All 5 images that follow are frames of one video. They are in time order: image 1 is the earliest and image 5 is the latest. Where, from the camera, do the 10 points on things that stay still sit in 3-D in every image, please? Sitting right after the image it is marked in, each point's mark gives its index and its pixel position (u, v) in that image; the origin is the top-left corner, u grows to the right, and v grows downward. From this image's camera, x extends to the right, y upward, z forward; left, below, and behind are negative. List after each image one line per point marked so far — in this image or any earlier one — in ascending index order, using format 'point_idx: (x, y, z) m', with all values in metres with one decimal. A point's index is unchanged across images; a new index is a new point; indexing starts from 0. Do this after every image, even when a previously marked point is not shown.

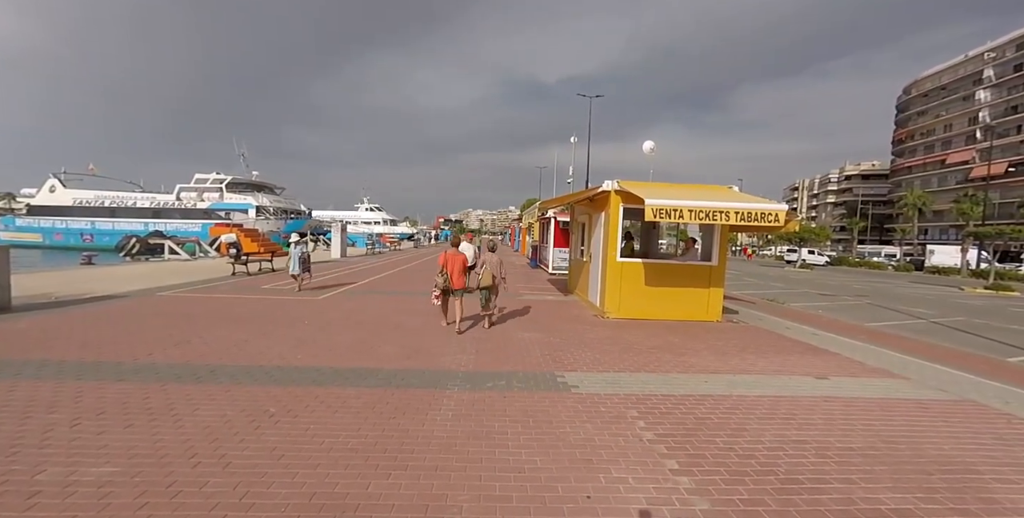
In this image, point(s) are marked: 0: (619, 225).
0: (+2.3, +0.7, +9.3) m
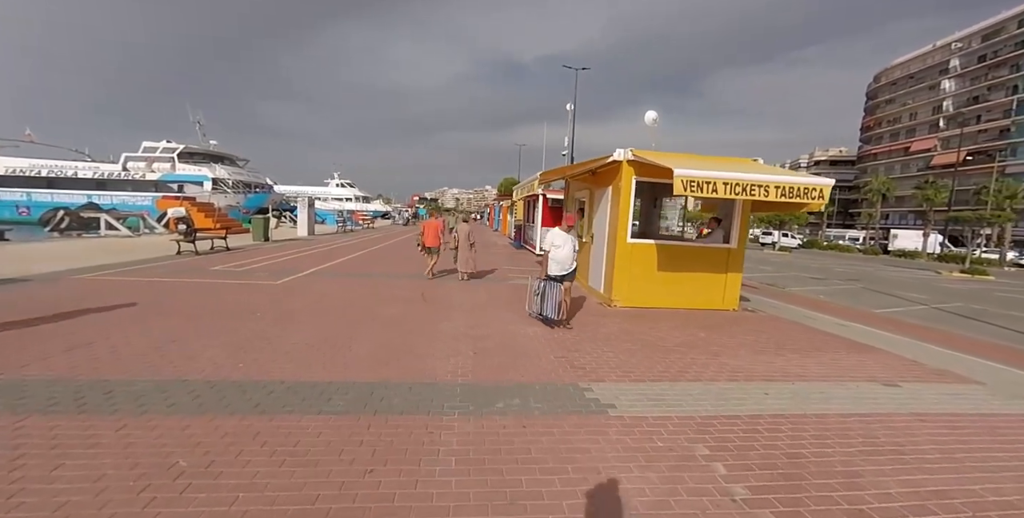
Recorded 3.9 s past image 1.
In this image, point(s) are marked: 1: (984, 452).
0: (+2.2, +1.1, +8.1) m
1: (+3.7, -1.5, +3.4) m
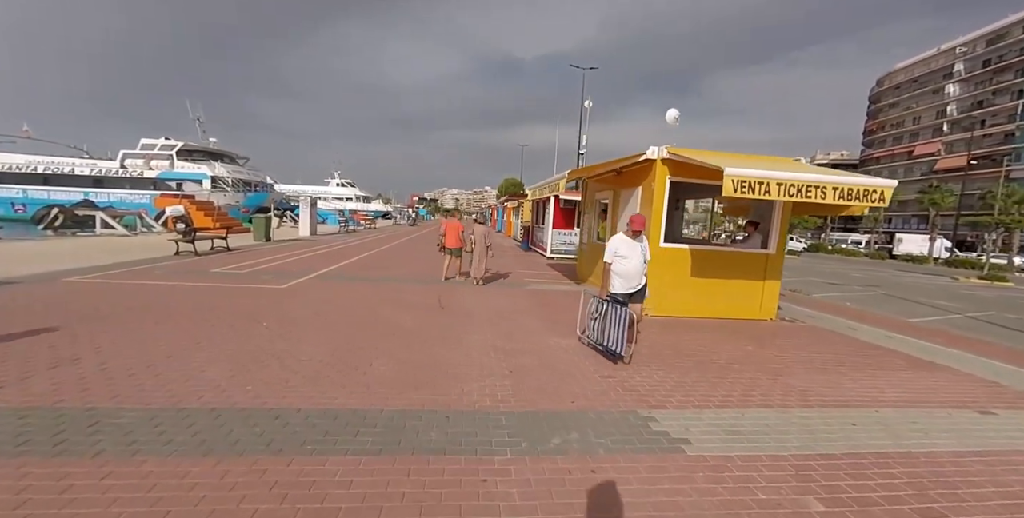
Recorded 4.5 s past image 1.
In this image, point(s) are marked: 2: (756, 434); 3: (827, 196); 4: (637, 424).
0: (+2.6, +1.0, +7.5) m
1: (+4.1, -1.6, +2.8) m
2: (+1.9, -1.4, +3.5) m
3: (+4.2, +0.8, +5.8) m
4: (+1.0, -1.3, +3.5) m
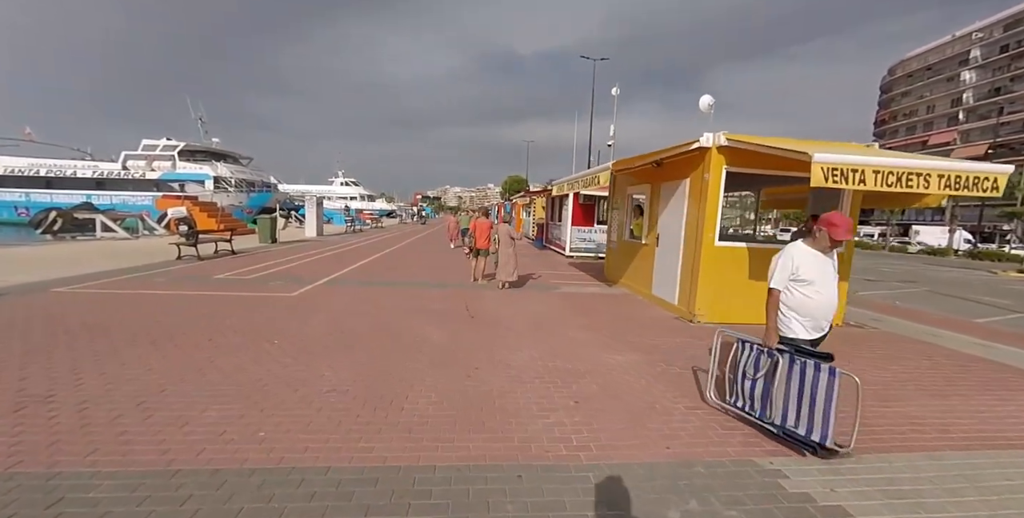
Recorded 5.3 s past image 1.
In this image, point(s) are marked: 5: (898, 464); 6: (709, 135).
0: (+3.2, +1.0, +6.7) m
1: (+4.7, -1.6, +2.0) m
2: (+2.5, -1.4, +2.6) m
3: (+4.7, +0.8, +4.9) m
4: (+1.6, -1.4, +2.7) m
5: (+2.7, -1.4, +3.0) m
6: (+3.0, +1.9, +6.6) m
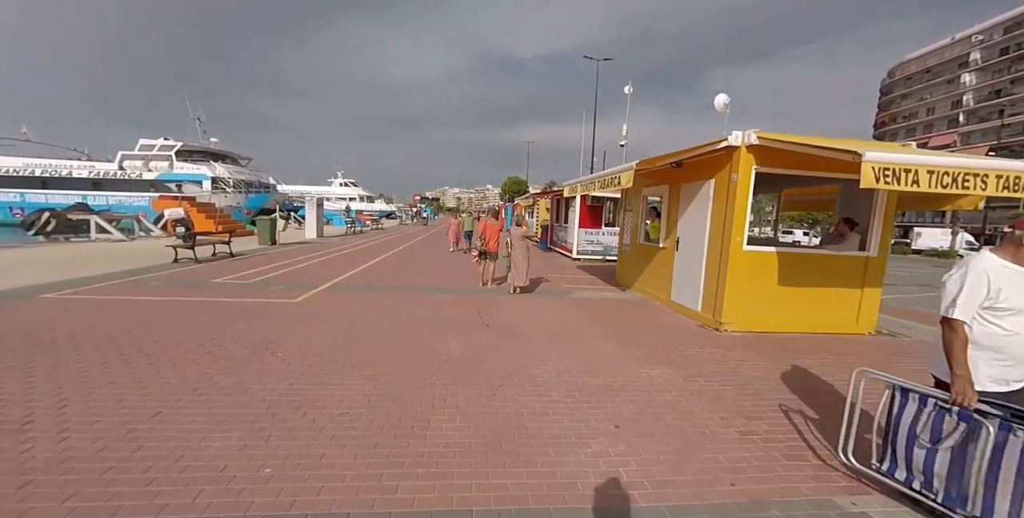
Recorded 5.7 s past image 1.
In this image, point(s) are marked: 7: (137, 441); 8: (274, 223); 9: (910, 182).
0: (+3.4, +0.9, +6.3) m
1: (+4.9, -1.7, +1.6) m
2: (+2.8, -1.5, +2.3) m
3: (+5.0, +0.8, +4.6) m
4: (+1.8, -1.4, +2.3) m
5: (+2.9, -1.5, +2.6) m
6: (+3.3, +1.8, +6.3) m
7: (-2.5, -1.2, +2.9) m
8: (-9.8, +1.5, +17.8) m
9: (+4.1, +0.8, +4.4) m
